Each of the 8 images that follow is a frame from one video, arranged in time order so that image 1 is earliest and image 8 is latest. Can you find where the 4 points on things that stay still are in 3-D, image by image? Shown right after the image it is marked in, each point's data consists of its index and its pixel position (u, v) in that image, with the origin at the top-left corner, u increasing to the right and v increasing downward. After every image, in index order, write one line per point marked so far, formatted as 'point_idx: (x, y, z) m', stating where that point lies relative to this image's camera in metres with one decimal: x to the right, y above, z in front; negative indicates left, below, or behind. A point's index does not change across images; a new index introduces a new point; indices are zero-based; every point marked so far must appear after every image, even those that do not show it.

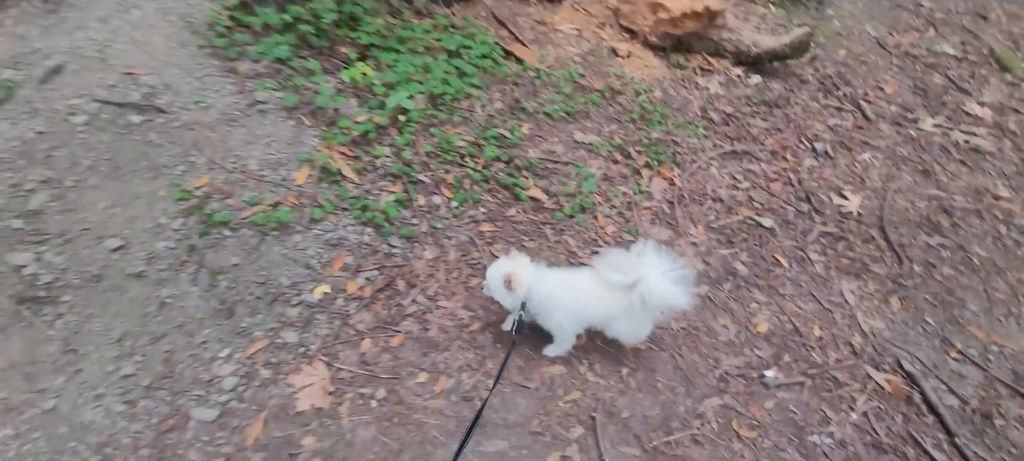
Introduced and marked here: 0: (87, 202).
0: (-2.1, +0.1, +2.4) m
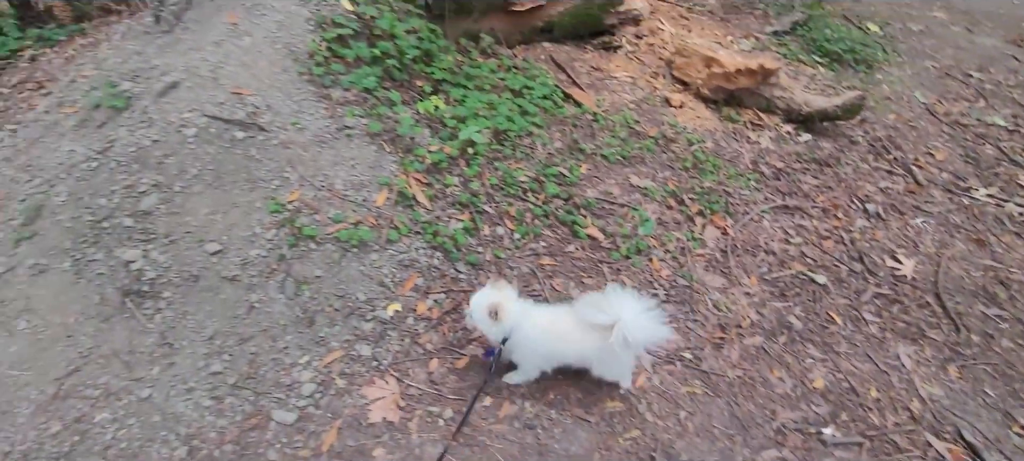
0: (-1.7, +0.1, +2.6) m
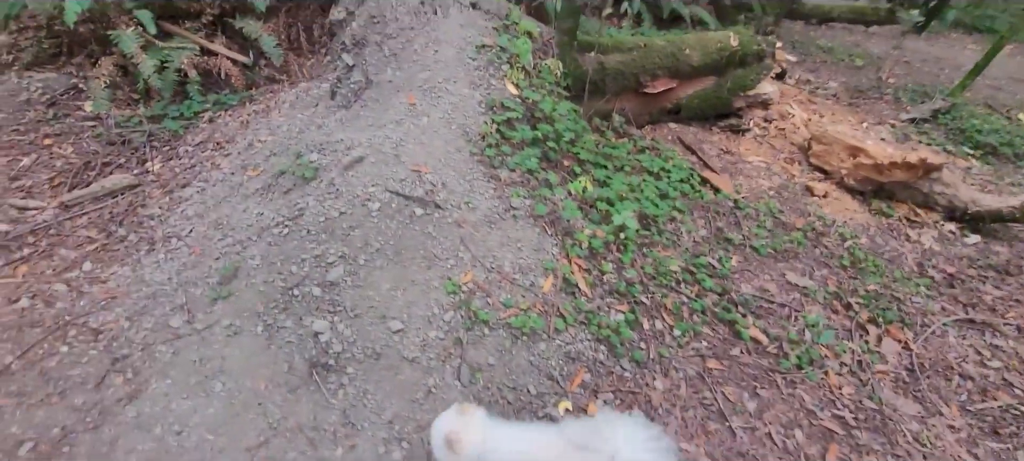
0: (-0.7, -0.3, +2.6) m
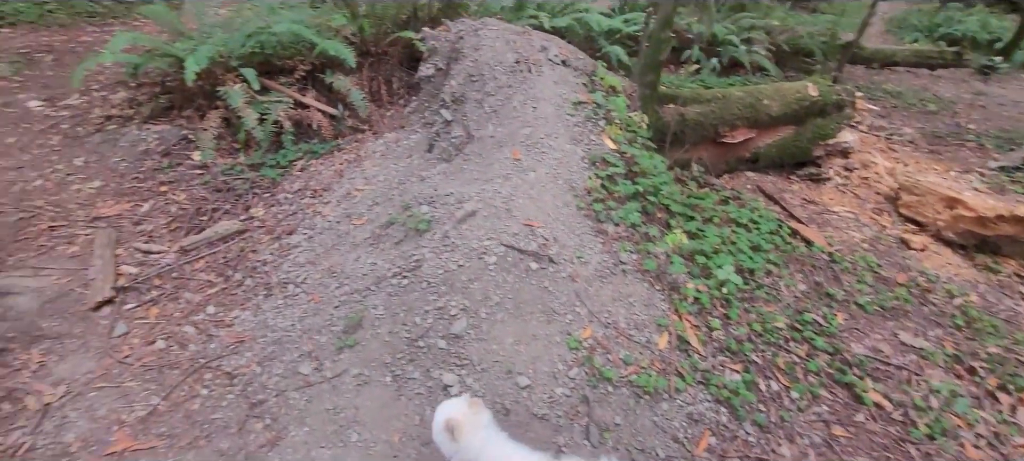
0: (-0.1, -0.6, +2.7) m
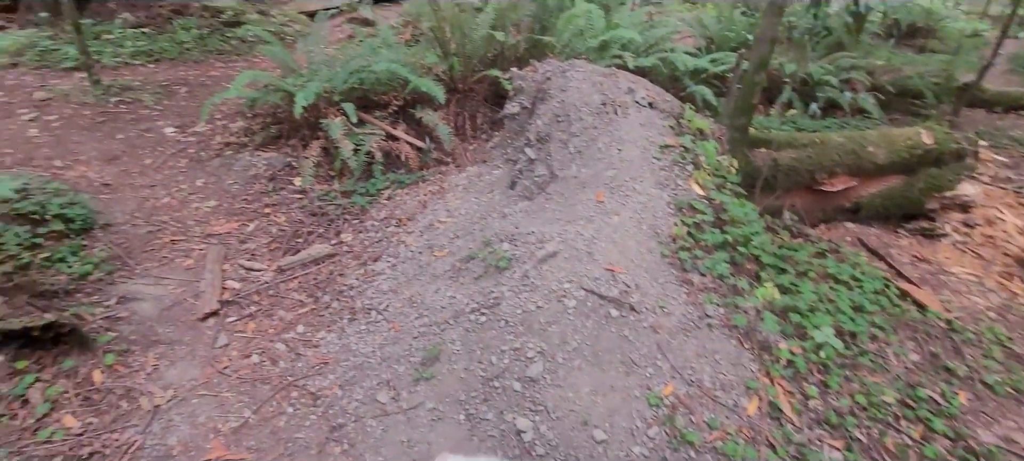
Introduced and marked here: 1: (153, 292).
0: (+0.3, -0.8, +2.6) m
1: (-3.0, -0.5, +4.1) m
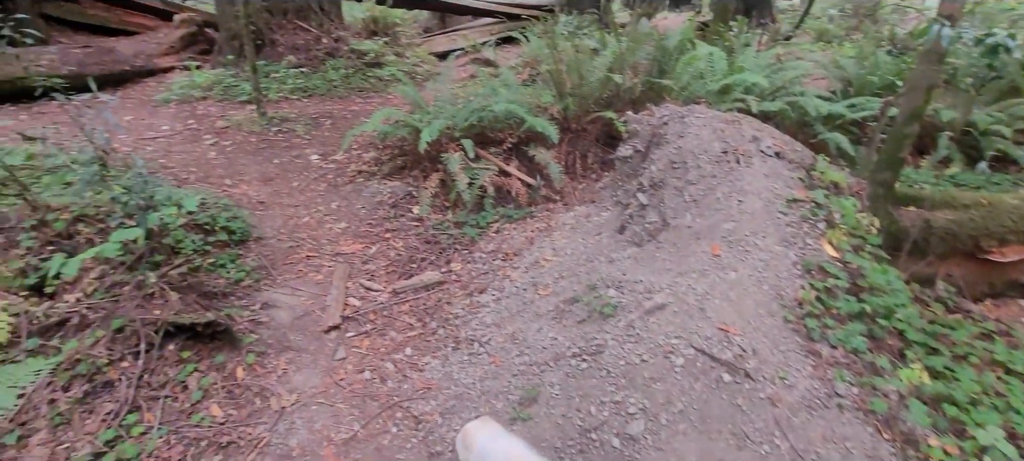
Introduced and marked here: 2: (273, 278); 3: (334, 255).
0: (+0.8, -1.1, +2.5) m
1: (-2.1, -0.7, +4.6) m
2: (-2.4, -0.5, +4.9) m
3: (-2.0, -0.3, +5.4) m
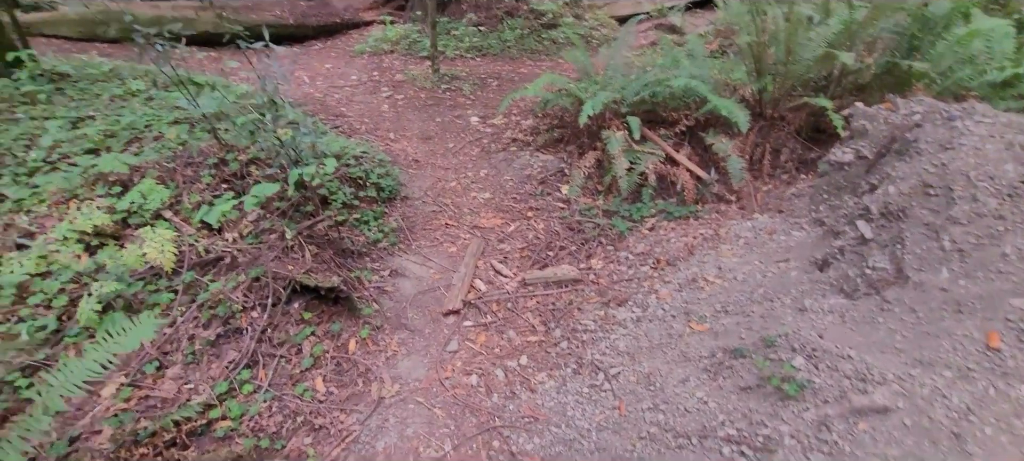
0: (+1.2, -1.4, +1.6) m
1: (-0.9, -0.4, +4.4) m
2: (-1.0, -0.1, +4.8) m
3: (-0.4, 0.0, +5.1) m
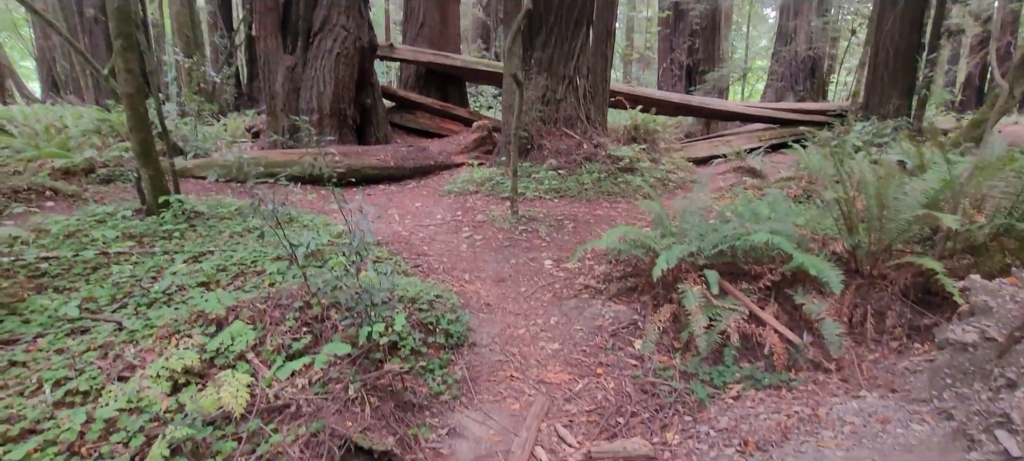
0: (+1.2, -2.0, +0.9) m
1: (-0.3, -1.7, +4.2) m
2: (-0.4, -1.6, +4.6) m
3: (+0.2, -1.5, +4.8) m
